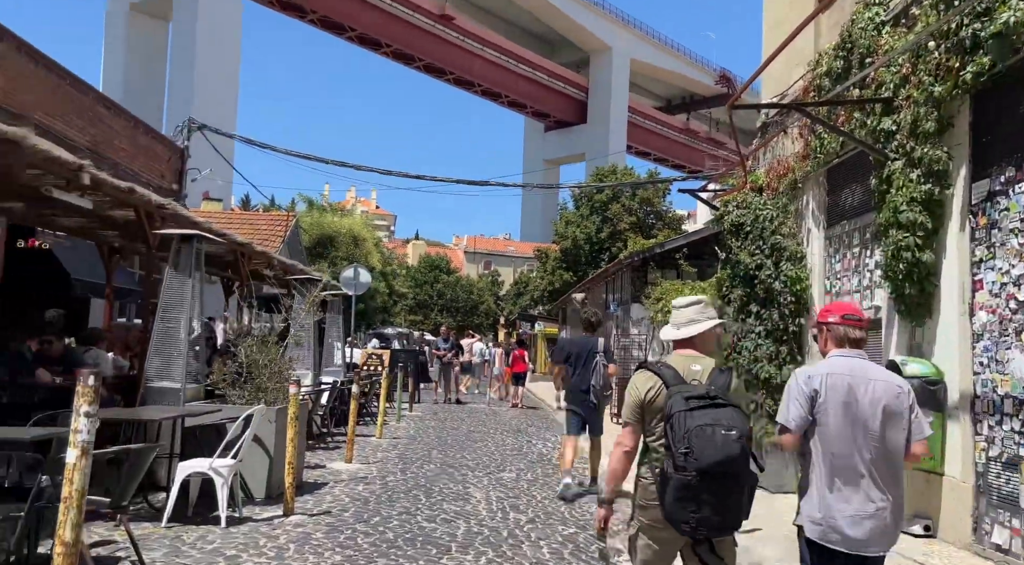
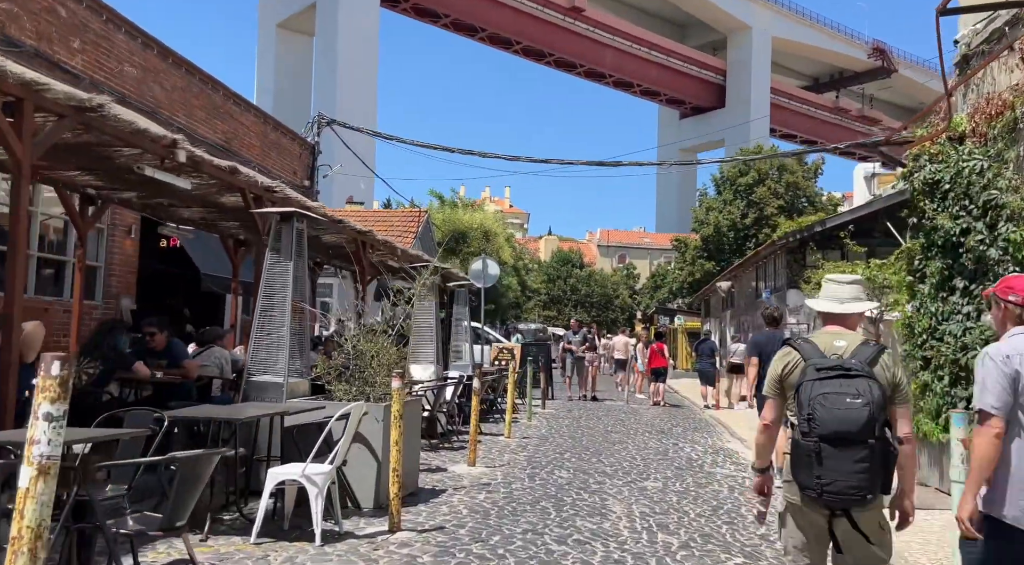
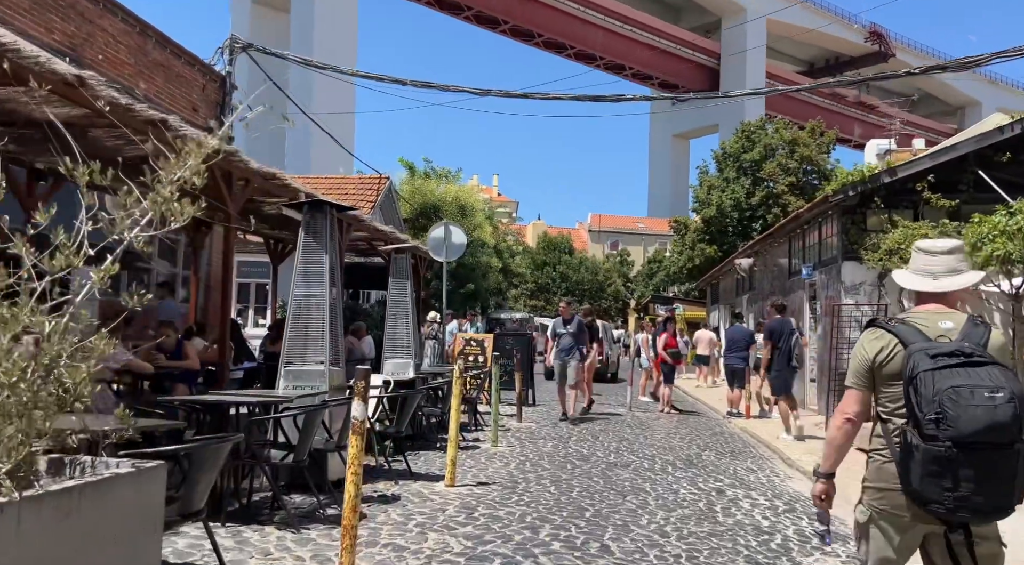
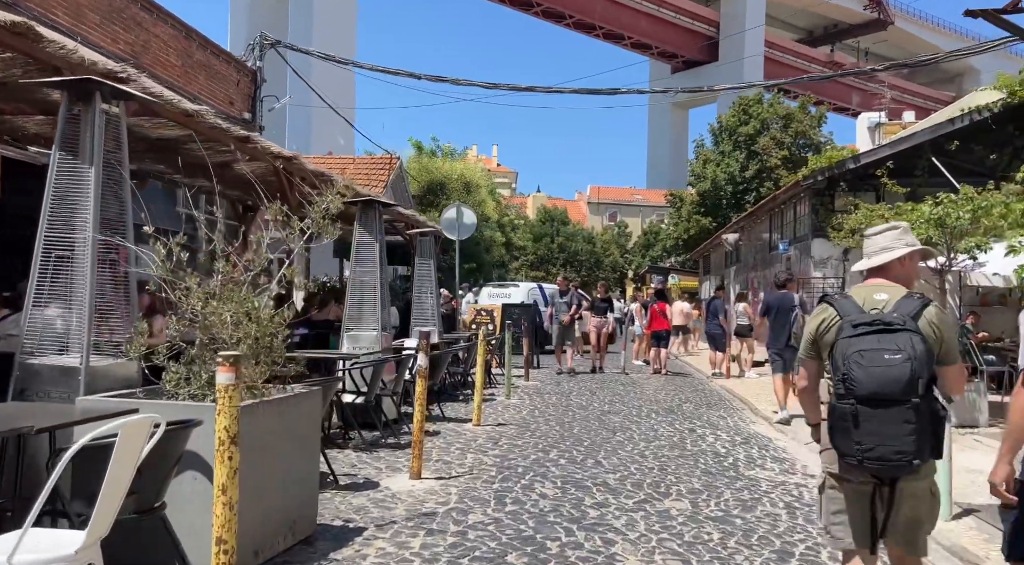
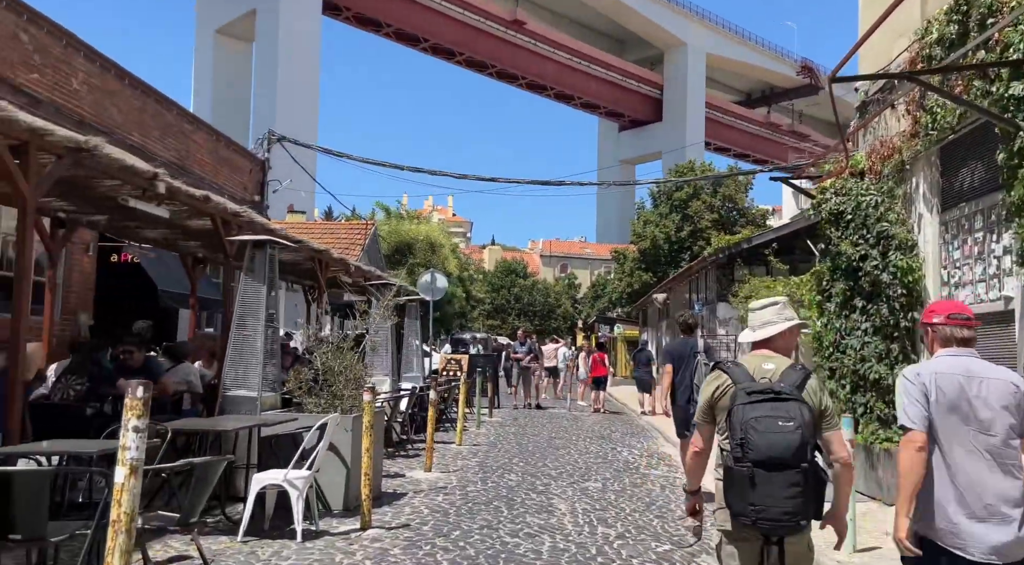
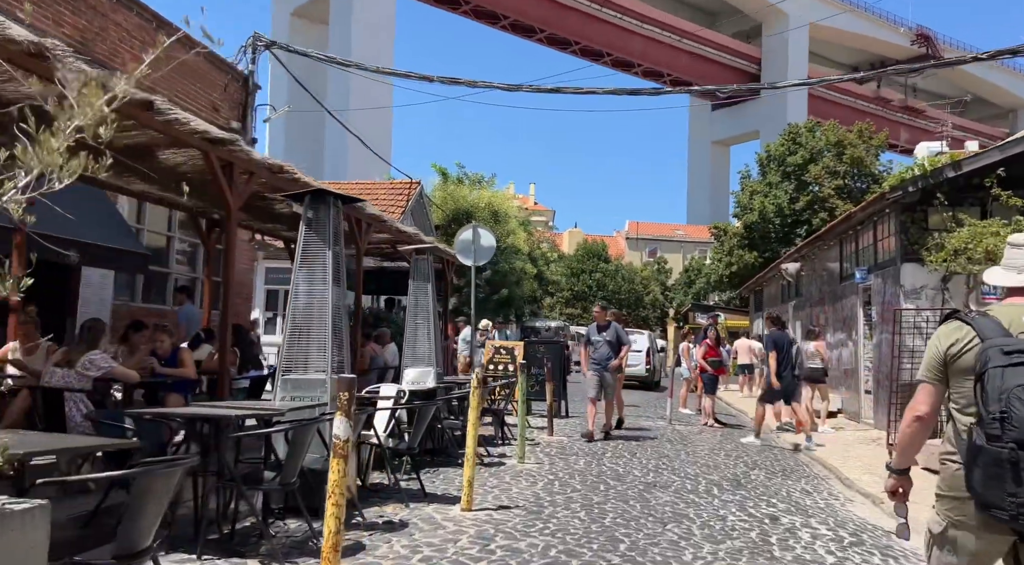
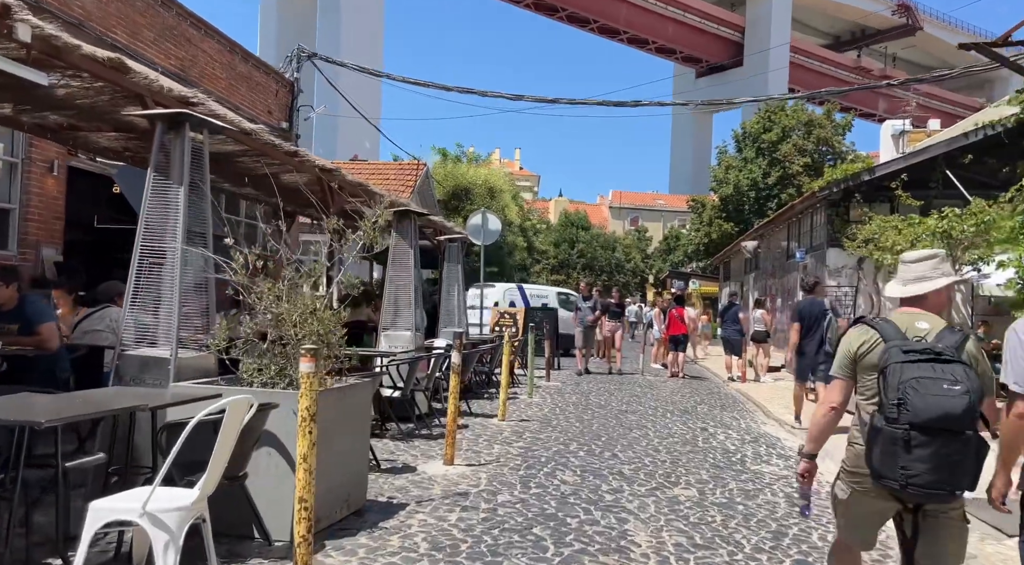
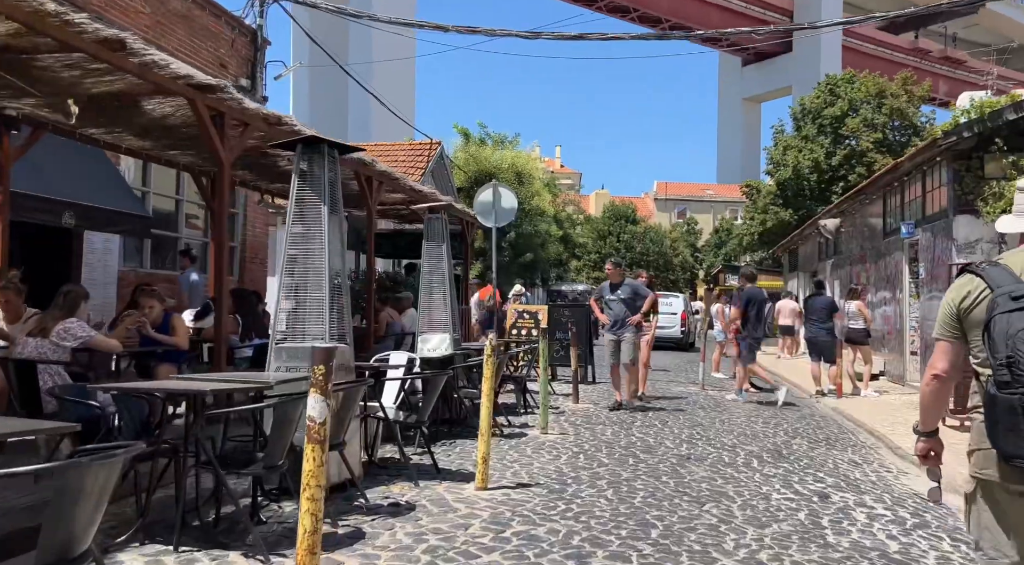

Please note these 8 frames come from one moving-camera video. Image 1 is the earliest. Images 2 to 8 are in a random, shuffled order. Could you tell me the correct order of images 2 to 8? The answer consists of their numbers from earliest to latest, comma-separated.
5, 2, 7, 4, 3, 6, 8
